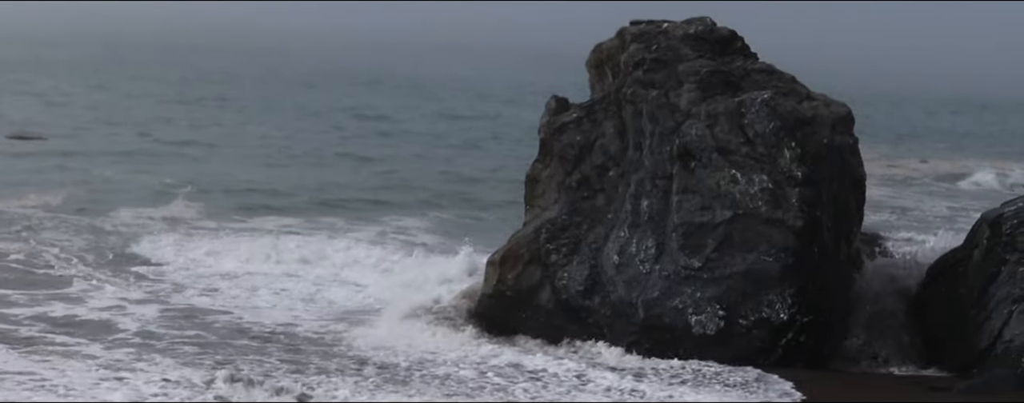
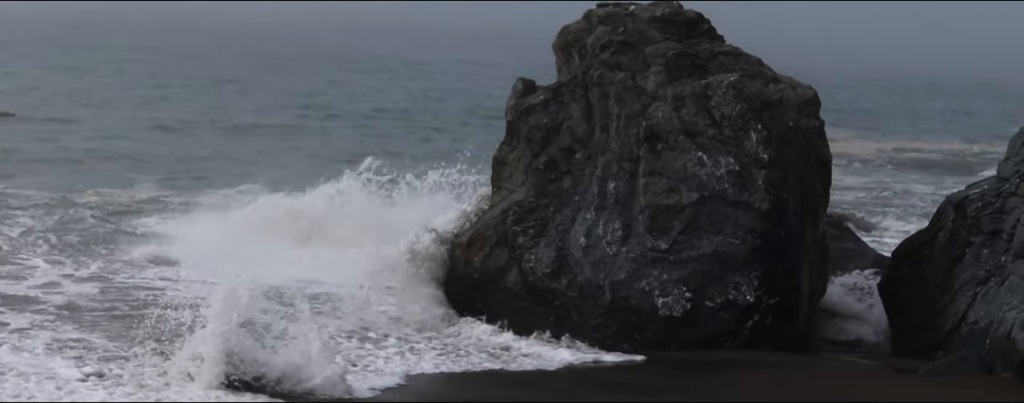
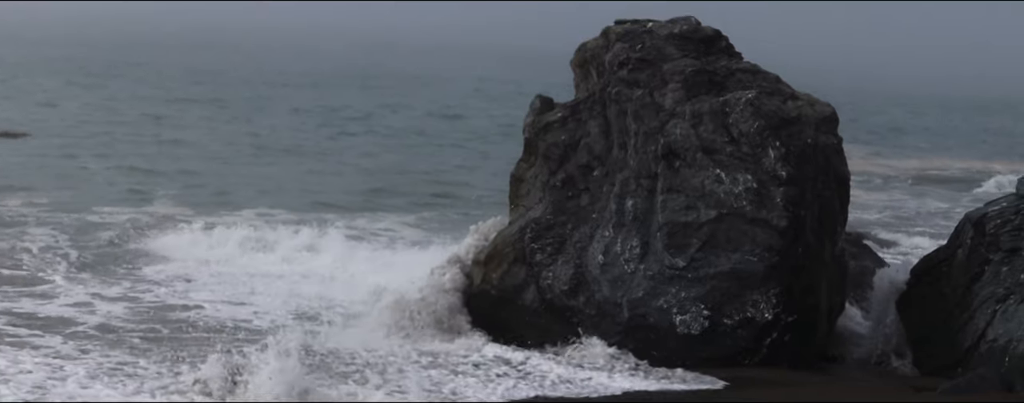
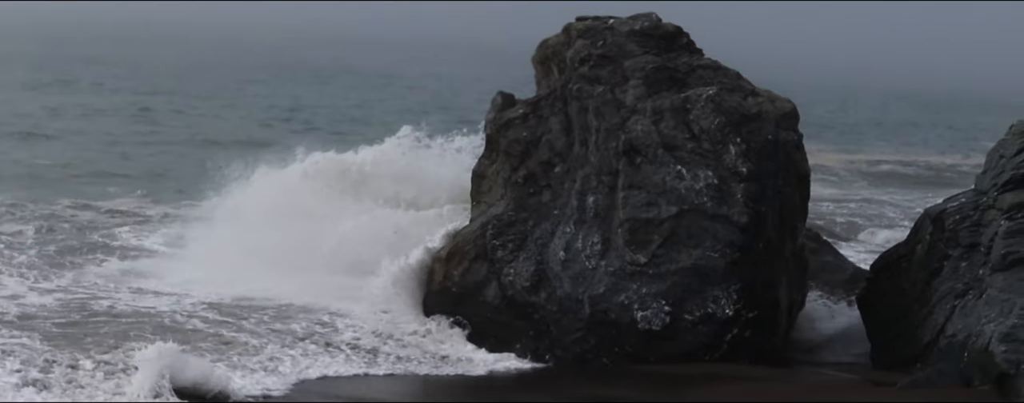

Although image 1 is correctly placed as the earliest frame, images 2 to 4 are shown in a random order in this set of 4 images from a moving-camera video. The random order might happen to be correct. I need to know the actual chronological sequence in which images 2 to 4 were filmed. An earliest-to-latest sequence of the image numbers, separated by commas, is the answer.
3, 2, 4
